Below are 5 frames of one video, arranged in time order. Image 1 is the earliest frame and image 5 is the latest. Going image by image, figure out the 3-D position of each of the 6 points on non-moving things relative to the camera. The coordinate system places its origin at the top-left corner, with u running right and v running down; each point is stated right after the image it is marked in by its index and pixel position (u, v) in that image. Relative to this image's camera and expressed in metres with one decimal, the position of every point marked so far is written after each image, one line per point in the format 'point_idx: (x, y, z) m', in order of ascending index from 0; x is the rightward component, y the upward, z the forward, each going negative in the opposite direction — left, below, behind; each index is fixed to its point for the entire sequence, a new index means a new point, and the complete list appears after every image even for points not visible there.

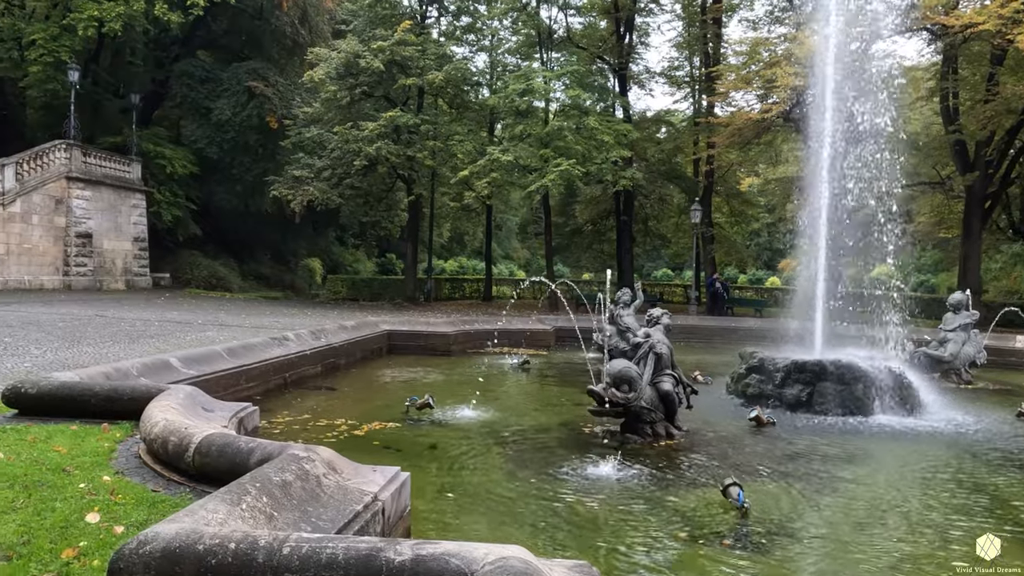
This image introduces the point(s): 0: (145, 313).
0: (-7.7, -0.5, +16.0) m
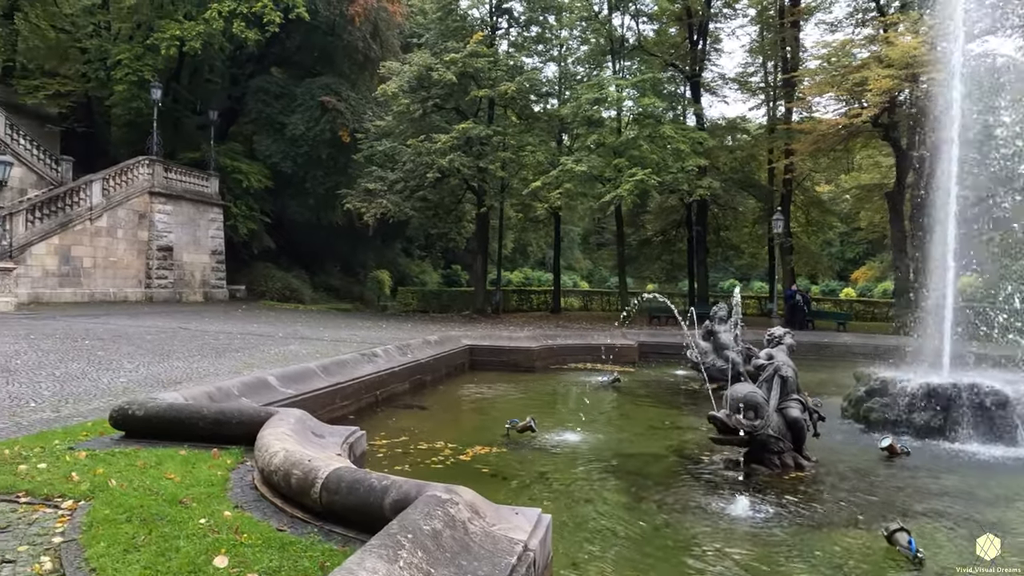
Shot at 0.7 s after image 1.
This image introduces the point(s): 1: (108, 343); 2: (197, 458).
0: (-6.1, -0.8, +16.2) m
1: (-6.4, -0.9, +11.9) m
2: (-1.9, -1.0, +4.5) m
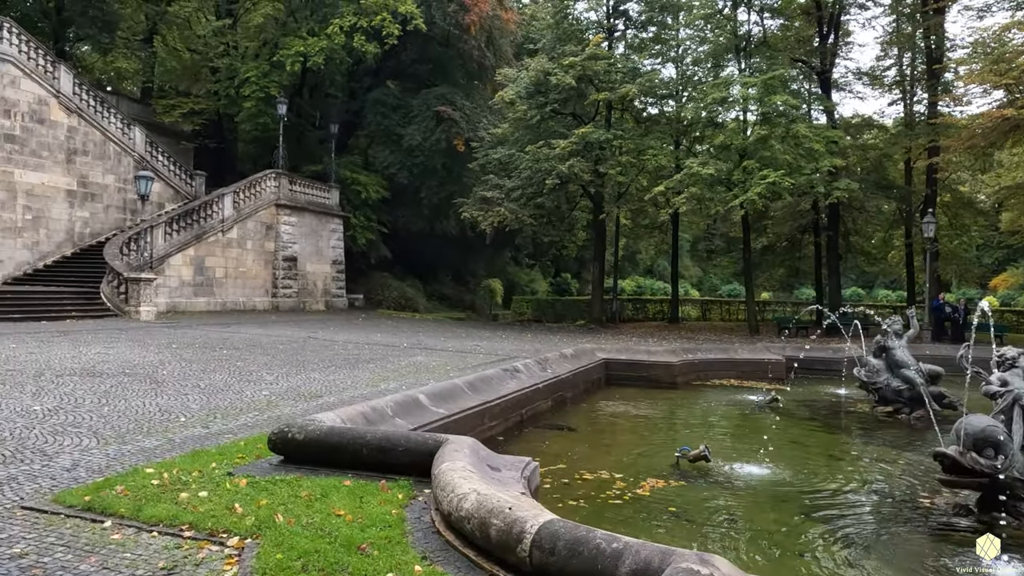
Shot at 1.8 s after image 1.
0: (-3.4, -1.0, +16.2) m
1: (-4.2, -1.0, +12.0) m
2: (-0.8, -1.1, +4.1) m
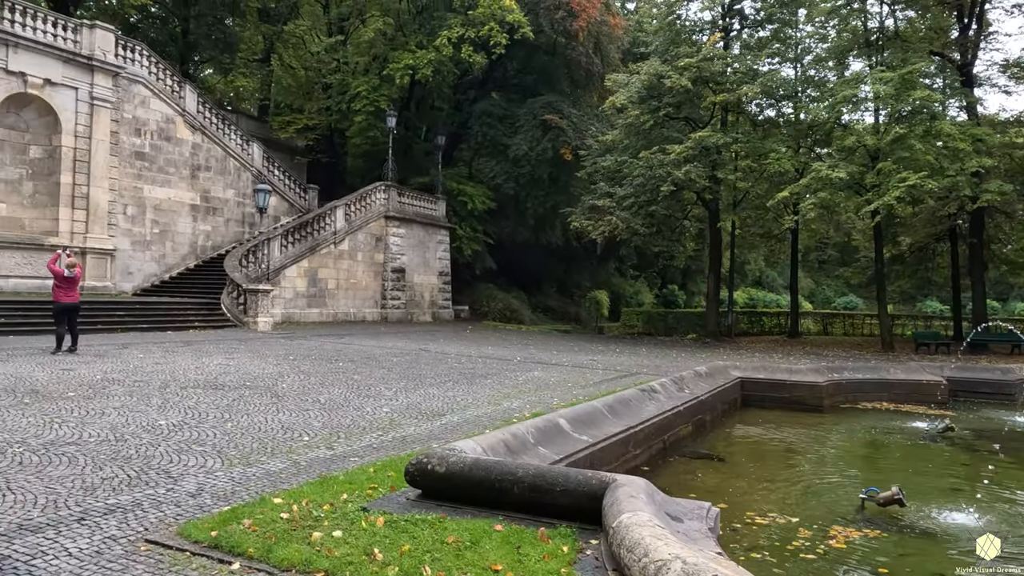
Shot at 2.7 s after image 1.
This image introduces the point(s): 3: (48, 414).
0: (-1.0, -1.2, +15.8) m
1: (-2.4, -1.2, +11.8) m
2: (0.0, -1.1, +3.5) m
3: (-4.1, -1.1, +6.7) m
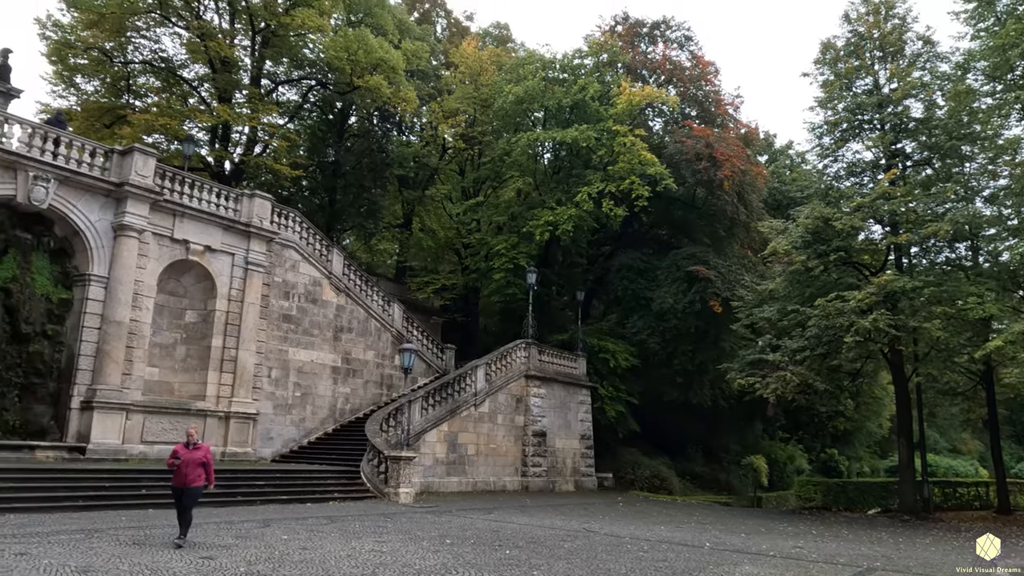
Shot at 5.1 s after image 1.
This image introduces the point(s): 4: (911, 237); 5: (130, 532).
0: (+2.2, -4.3, +13.5) m
1: (+0.2, -3.5, +9.9) m
2: (+1.4, -1.6, +1.5) m
3: (-2.2, -2.4, +5.2) m
4: (+10.2, +1.3, +19.6) m
5: (-4.9, -3.1, +9.8) m
